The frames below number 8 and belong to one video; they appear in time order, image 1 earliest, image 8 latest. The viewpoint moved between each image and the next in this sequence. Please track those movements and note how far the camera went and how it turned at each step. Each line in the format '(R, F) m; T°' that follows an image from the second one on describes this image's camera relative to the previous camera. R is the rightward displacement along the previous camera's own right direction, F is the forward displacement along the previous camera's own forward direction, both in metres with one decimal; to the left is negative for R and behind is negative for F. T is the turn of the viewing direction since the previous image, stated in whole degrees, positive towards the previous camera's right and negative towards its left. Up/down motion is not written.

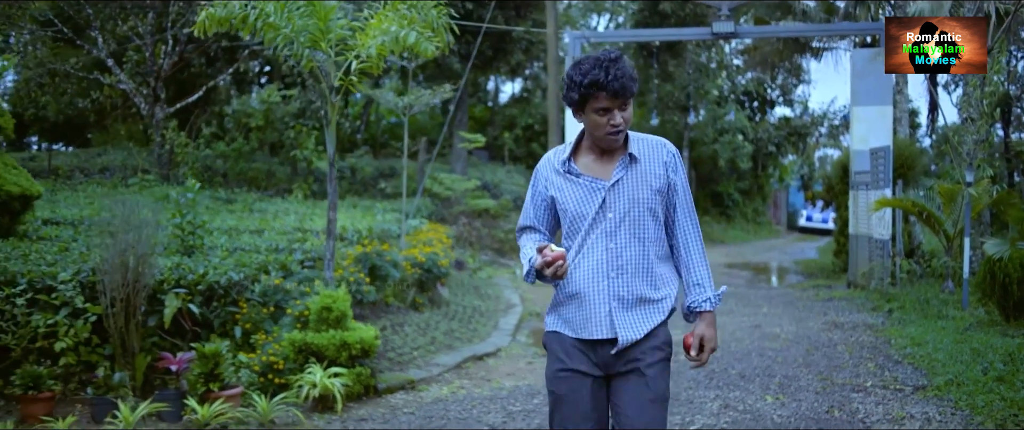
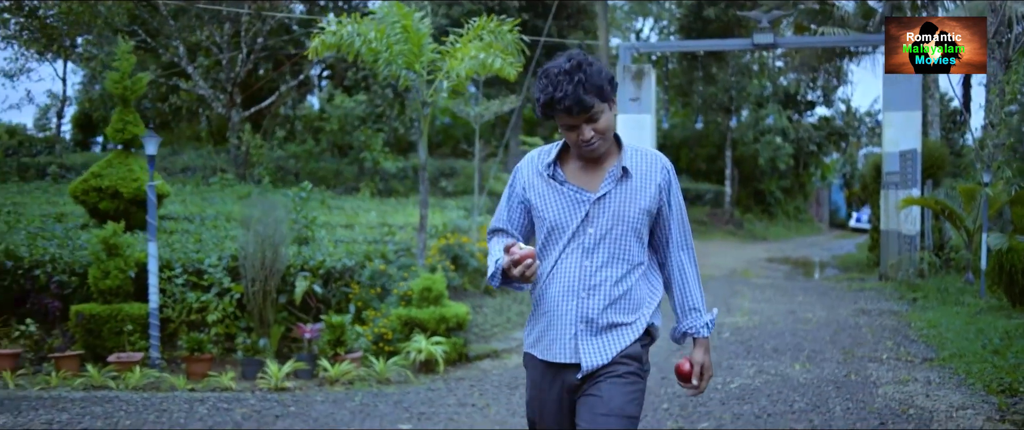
(-0.1, -0.9) m; -2°
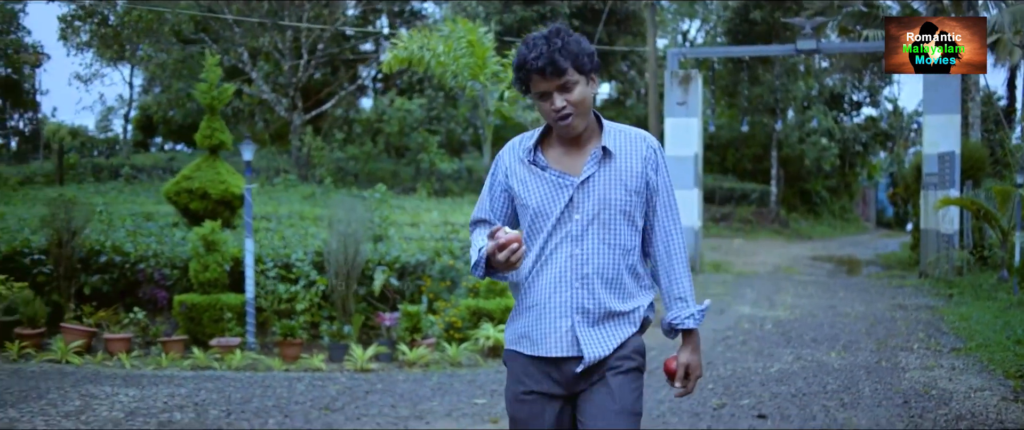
(-0.1, -0.6) m; -2°
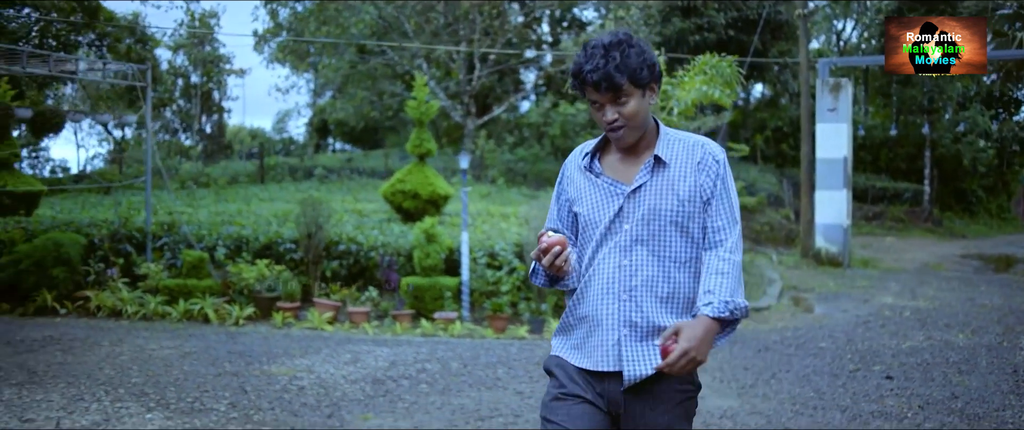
(-0.1, -1.2) m; -7°
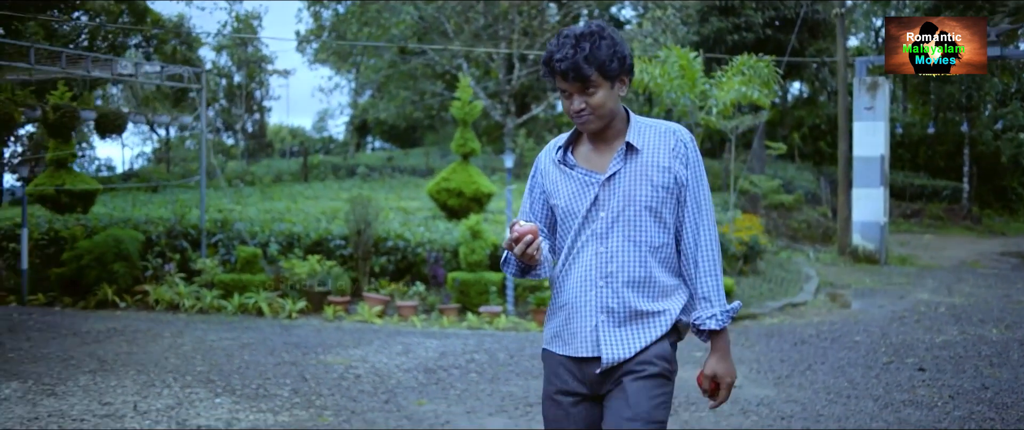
(0.0, -0.2) m; -2°
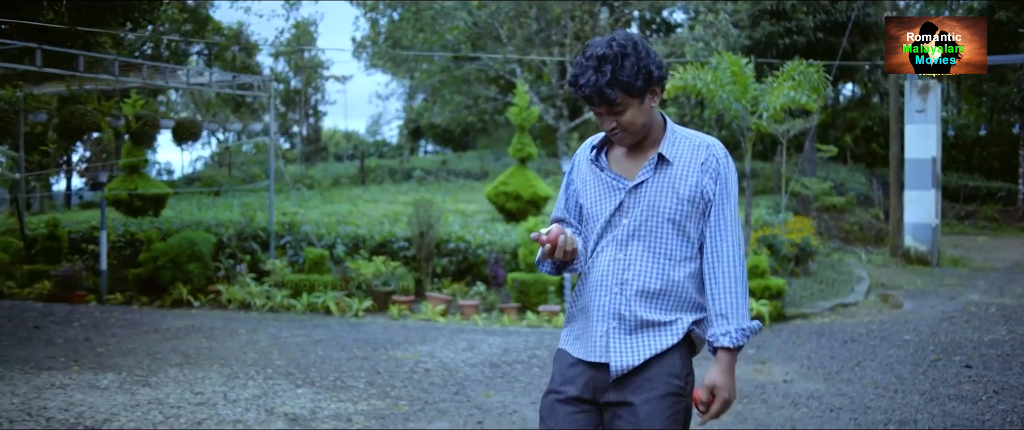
(-0.1, -0.3) m; -2°
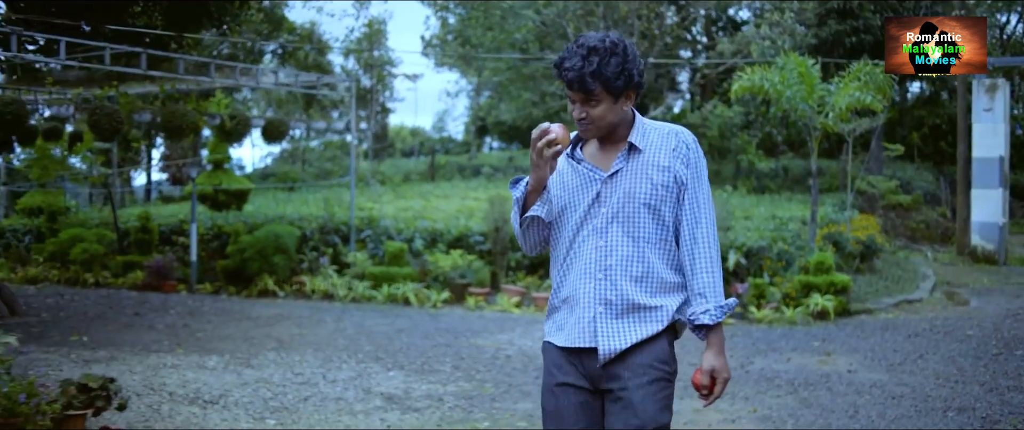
(-0.1, -0.3) m; -3°
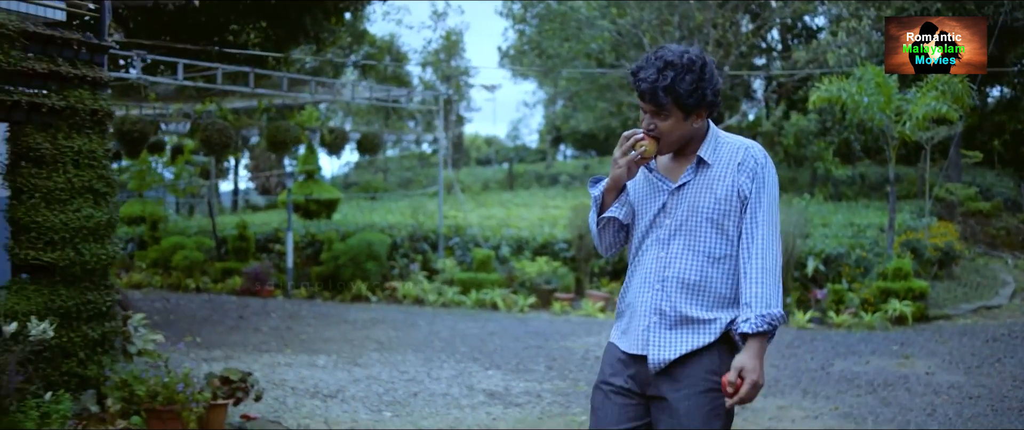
(-0.1, -0.3) m; -4°
